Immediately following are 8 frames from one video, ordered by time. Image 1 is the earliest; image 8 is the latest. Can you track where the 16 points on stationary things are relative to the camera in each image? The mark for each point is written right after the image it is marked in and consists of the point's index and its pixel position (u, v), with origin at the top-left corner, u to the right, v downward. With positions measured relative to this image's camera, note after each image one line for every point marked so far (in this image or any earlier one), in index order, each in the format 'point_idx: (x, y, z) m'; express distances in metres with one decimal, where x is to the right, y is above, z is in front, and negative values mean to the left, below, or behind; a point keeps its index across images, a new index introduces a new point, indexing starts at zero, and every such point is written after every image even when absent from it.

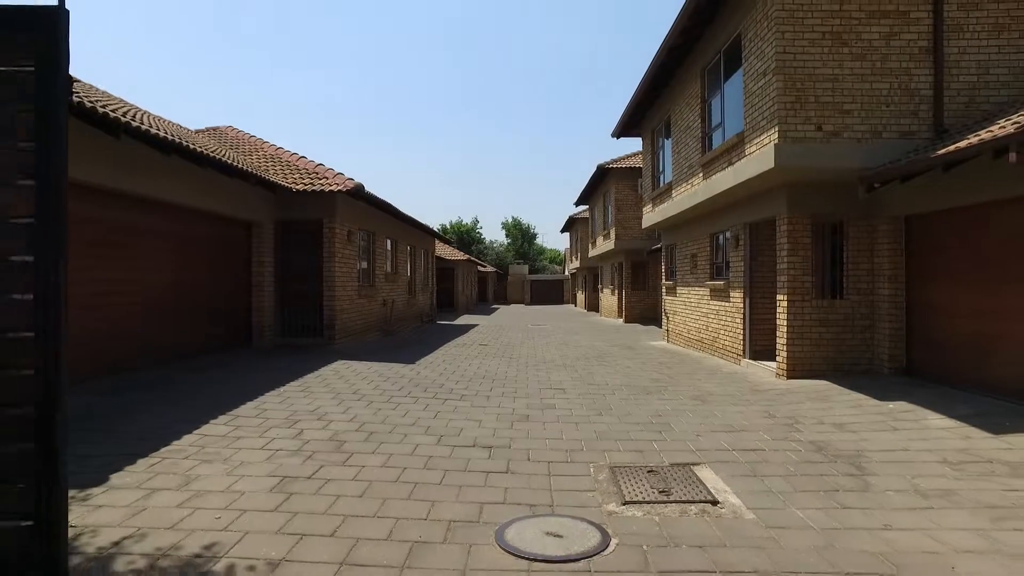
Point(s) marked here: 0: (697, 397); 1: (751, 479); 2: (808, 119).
0: (+2.6, -1.5, +8.5) m
1: (+2.0, -1.6, +5.2) m
2: (+4.1, +2.3, +8.6) m
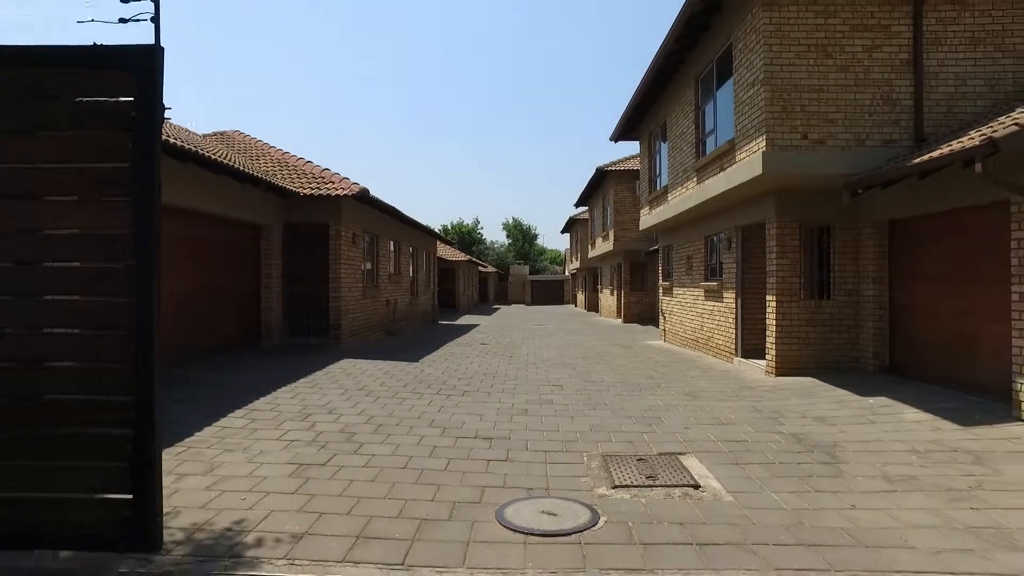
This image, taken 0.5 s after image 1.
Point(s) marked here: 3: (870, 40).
0: (+2.5, -1.5, +9.0) m
1: (+2.0, -1.6, +5.6) m
2: (+4.1, +2.3, +9.0) m
3: (+5.2, +3.6, +9.0) m
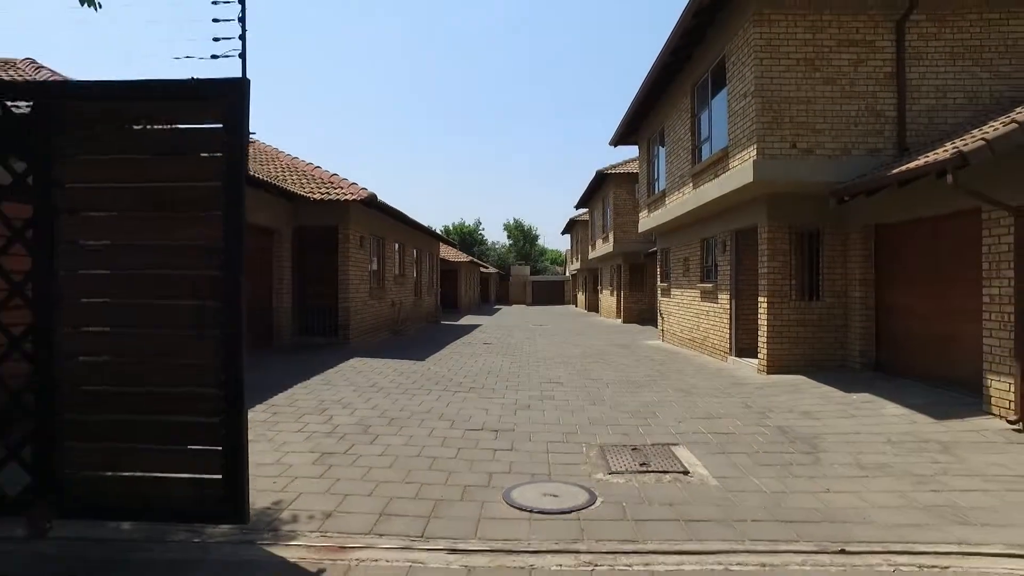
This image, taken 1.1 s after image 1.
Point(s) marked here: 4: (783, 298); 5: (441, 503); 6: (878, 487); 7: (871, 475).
0: (+2.6, -1.5, +9.4) m
1: (+2.0, -1.6, +6.1) m
2: (+4.1, +2.3, +9.4) m
3: (+5.3, +3.6, +9.5) m
4: (+4.5, -0.2, +10.4) m
5: (-0.5, -1.6, +4.7) m
6: (+3.0, -1.6, +5.1) m
7: (+3.2, -1.6, +5.4) m
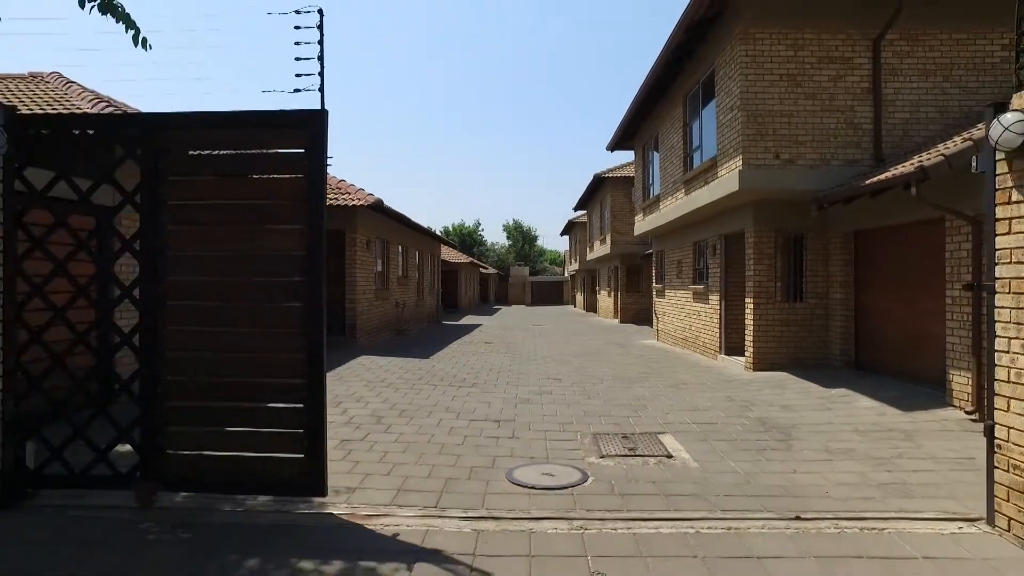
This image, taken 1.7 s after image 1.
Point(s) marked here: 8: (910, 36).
0: (+2.6, -1.6, +10.1) m
1: (+2.0, -1.7, +6.7) m
2: (+4.2, +2.3, +10.1) m
3: (+5.3, +3.6, +10.1) m
4: (+4.5, -0.2, +11.0) m
5: (-0.5, -1.7, +5.3) m
6: (+3.0, -1.7, +5.7) m
7: (+3.2, -1.7, +6.1) m
8: (+6.4, +4.1, +10.0) m
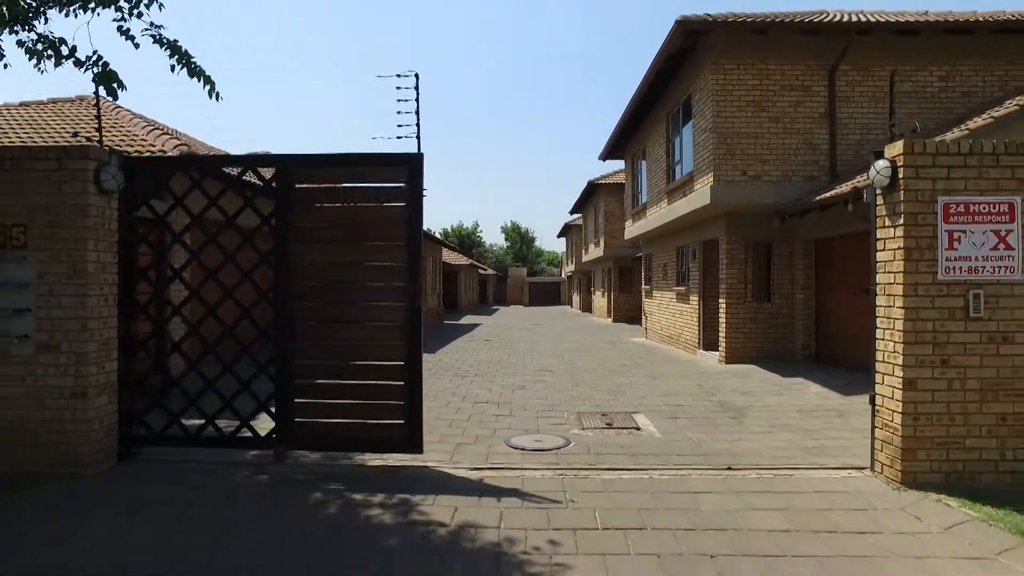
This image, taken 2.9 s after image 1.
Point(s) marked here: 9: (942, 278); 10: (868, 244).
0: (+2.6, -1.6, +11.4) m
1: (+2.0, -1.7, +8.0) m
2: (+4.1, +2.2, +11.4) m
3: (+5.2, +3.5, +11.5) m
4: (+4.5, -0.2, +12.3) m
5: (-0.6, -1.7, +6.7) m
6: (+3.0, -1.7, +7.0) m
7: (+3.1, -1.7, +7.4) m
8: (+6.4, +4.0, +11.3) m
9: (+3.5, +0.1, +5.1) m
10: (+5.7, +0.7, +10.0) m
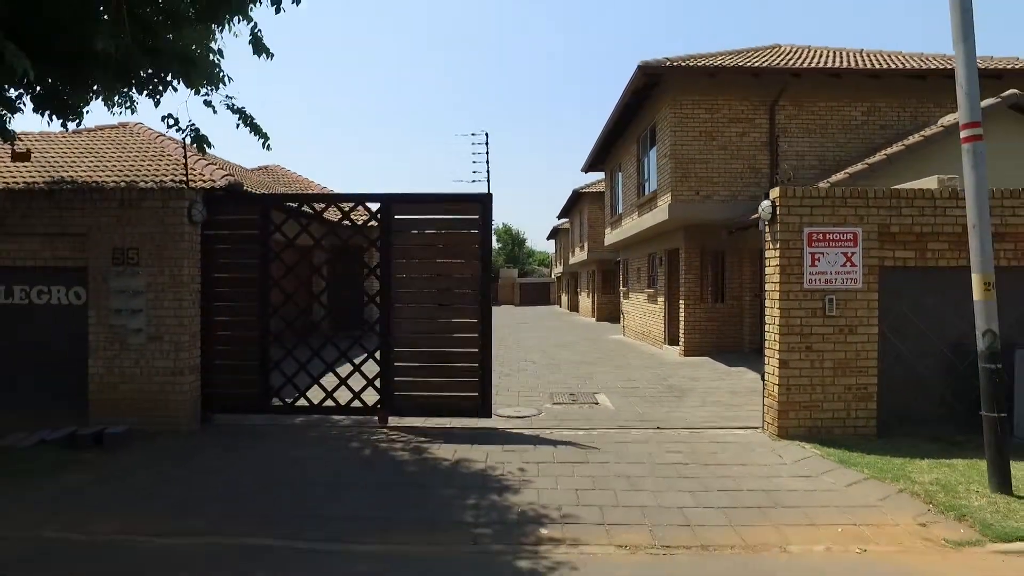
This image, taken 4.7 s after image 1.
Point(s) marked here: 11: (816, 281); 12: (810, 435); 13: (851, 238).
0: (+2.3, -1.7, +13.3) m
1: (+1.8, -1.8, +10.0) m
2: (+3.8, +2.2, +13.4) m
3: (+5.0, +3.5, +13.4) m
4: (+4.2, -0.3, +14.3) m
5: (-0.8, -1.8, +8.6) m
6: (+2.8, -1.8, +9.0) m
7: (+2.9, -1.8, +9.3) m
8: (+6.1, +4.0, +13.3) m
9: (+3.3, 0.0, +7.0) m
10: (+5.5, +0.7, +12.0) m
11: (+3.4, +0.1, +7.0) m
12: (+3.4, -1.7, +7.1) m
13: (+3.8, +0.6, +7.0) m
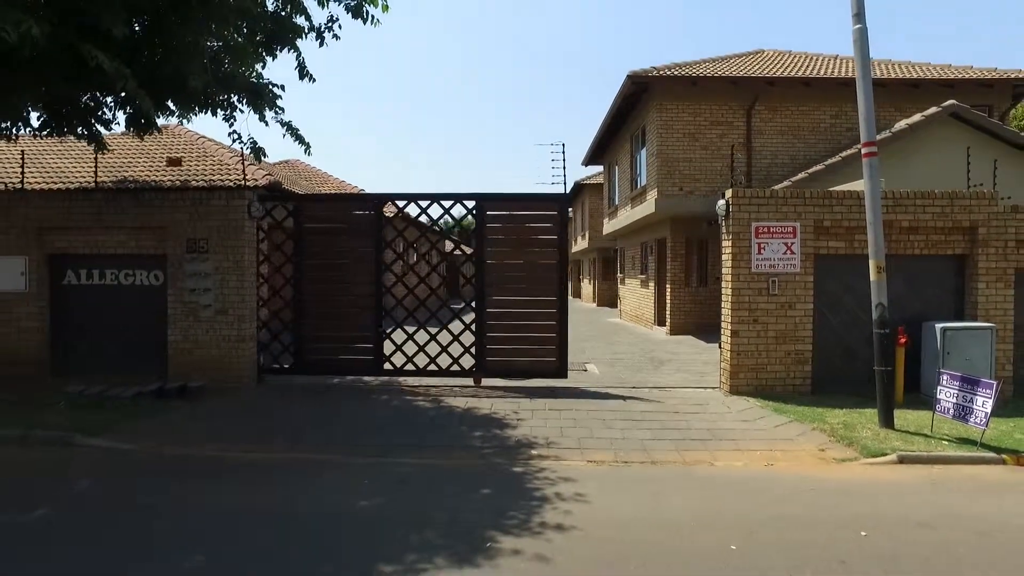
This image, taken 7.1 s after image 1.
0: (+2.4, -1.3, +14.9) m
1: (+1.8, -1.5, +11.5) m
2: (+3.9, +2.5, +14.9) m
3: (+5.0, +3.8, +14.9) m
4: (+4.3, +0.1, +15.8) m
5: (-0.7, -1.5, +10.2) m
6: (+2.8, -1.5, +10.6) m
7: (+3.0, -1.5, +10.9) m
8: (+6.2, +4.3, +14.7) m
9: (+3.3, +0.2, +8.6) m
10: (+5.5, +1.0, +13.5) m
11: (+3.4, +0.3, +8.5) m
12: (+3.4, -1.4, +8.6) m
13: (+3.8, +0.8, +8.5) m
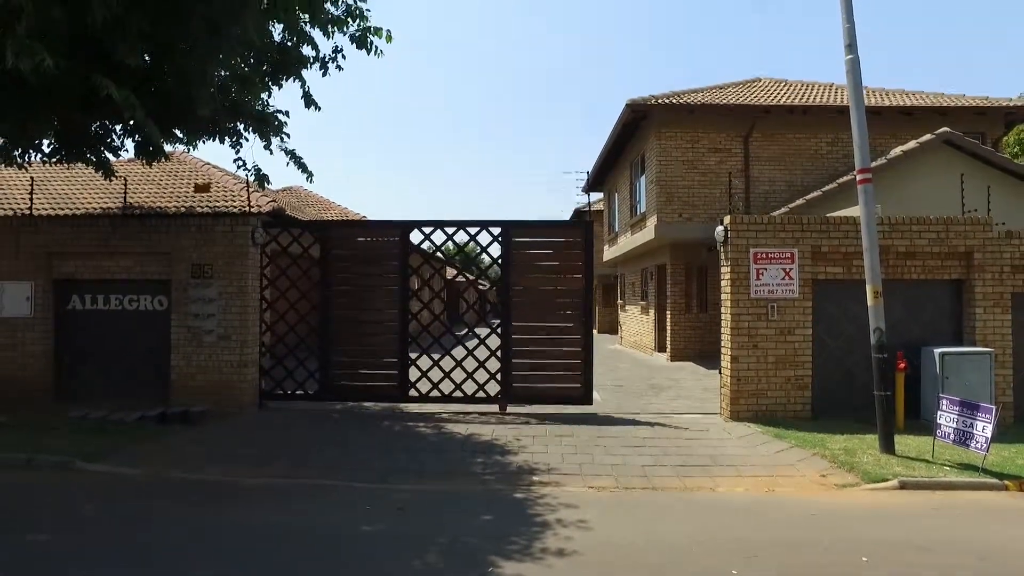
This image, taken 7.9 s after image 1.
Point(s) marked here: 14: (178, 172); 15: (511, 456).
0: (+2.4, -1.9, +14.9) m
1: (+1.8, -2.0, +11.5) m
2: (+3.9, +1.9, +15.0) m
3: (+5.1, +3.2, +15.1) m
4: (+4.3, -0.6, +15.9) m
5: (-0.7, -1.9, +10.2) m
6: (+2.8, -1.9, +10.6) m
7: (+3.0, -1.9, +10.9) m
8: (+6.2, +3.7, +15.0) m
9: (+3.4, -0.1, +8.6) m
10: (+5.6, +0.4, +13.6) m
11: (+3.5, 0.0, +8.6) m
12: (+3.4, -1.8, +8.6) m
13: (+3.9, +0.4, +8.6) m
14: (-5.5, +1.9, +10.2) m
15: (0.0, -1.9, +7.0) m
